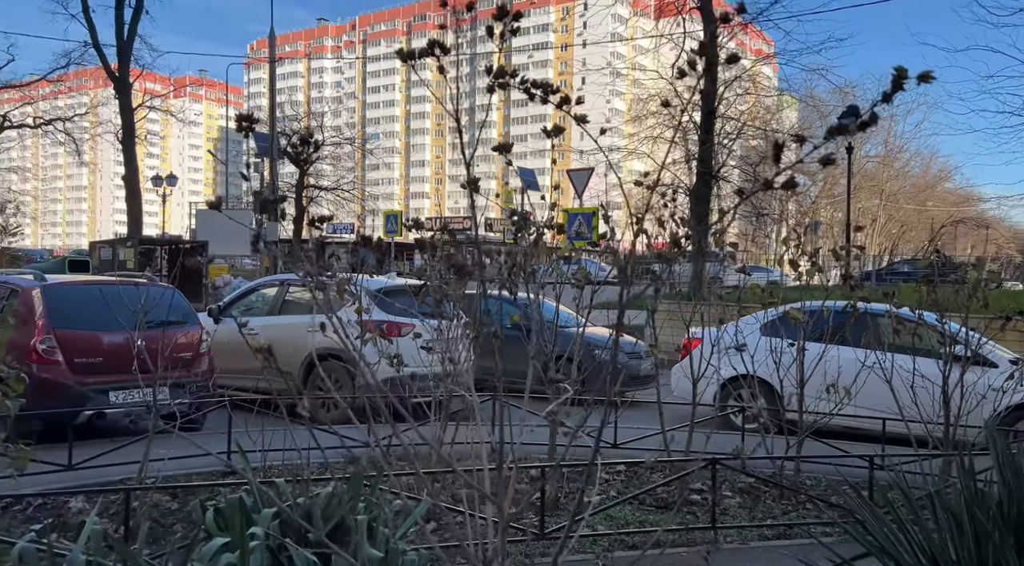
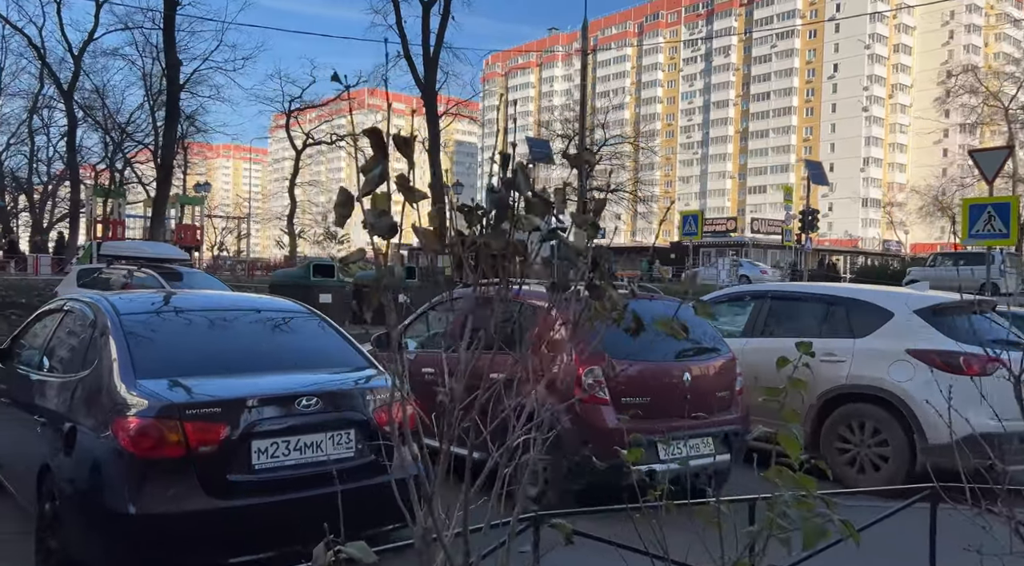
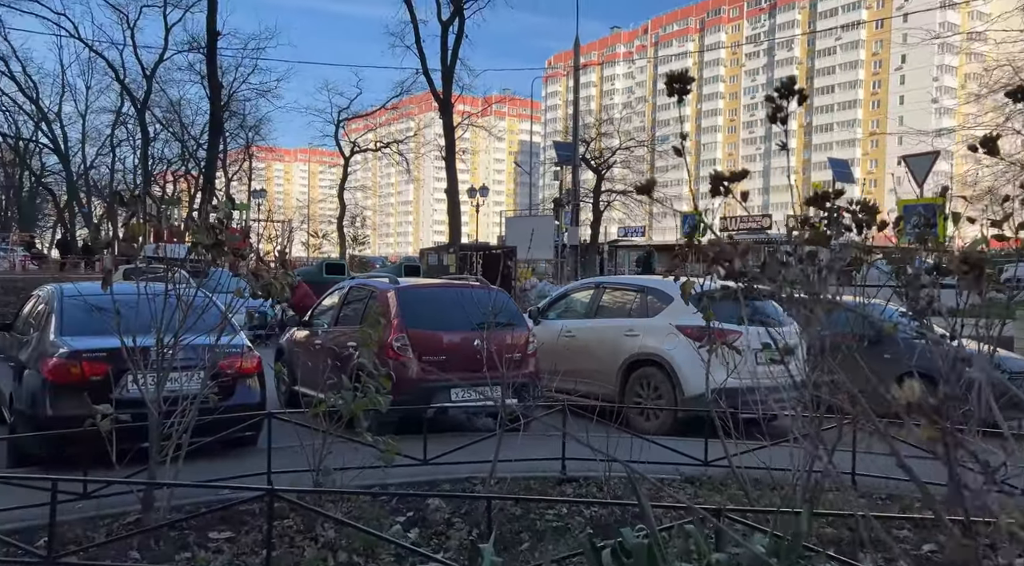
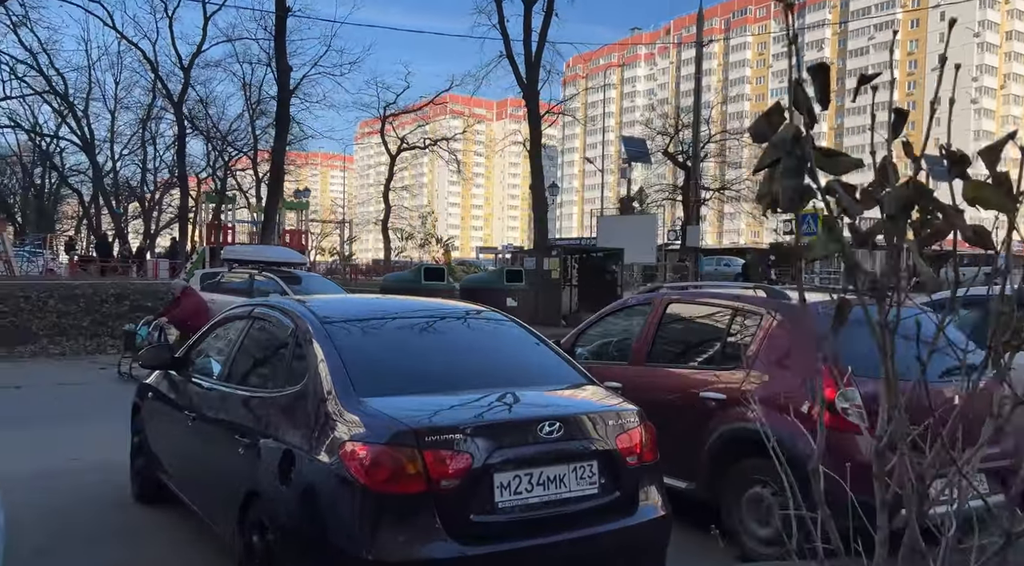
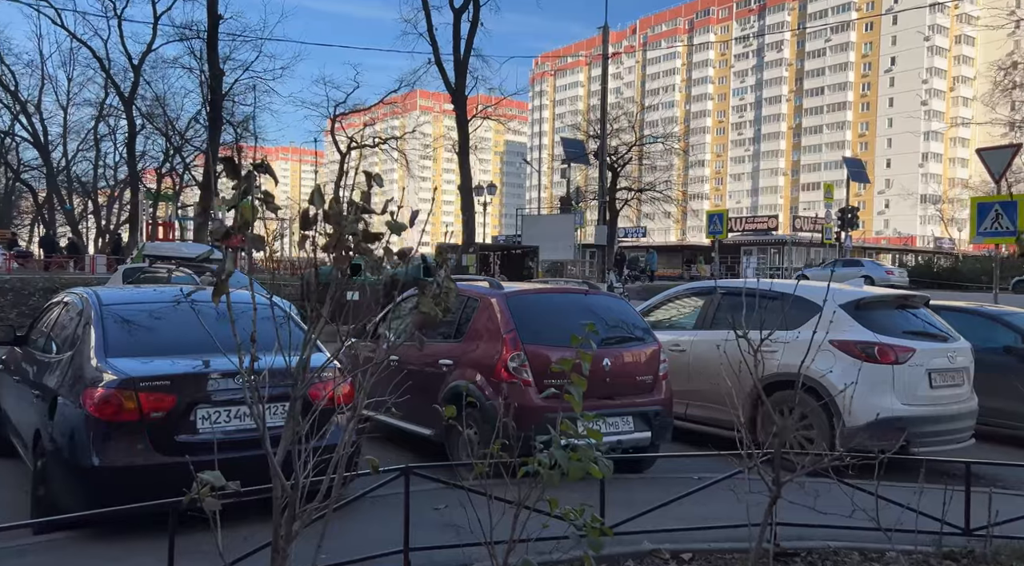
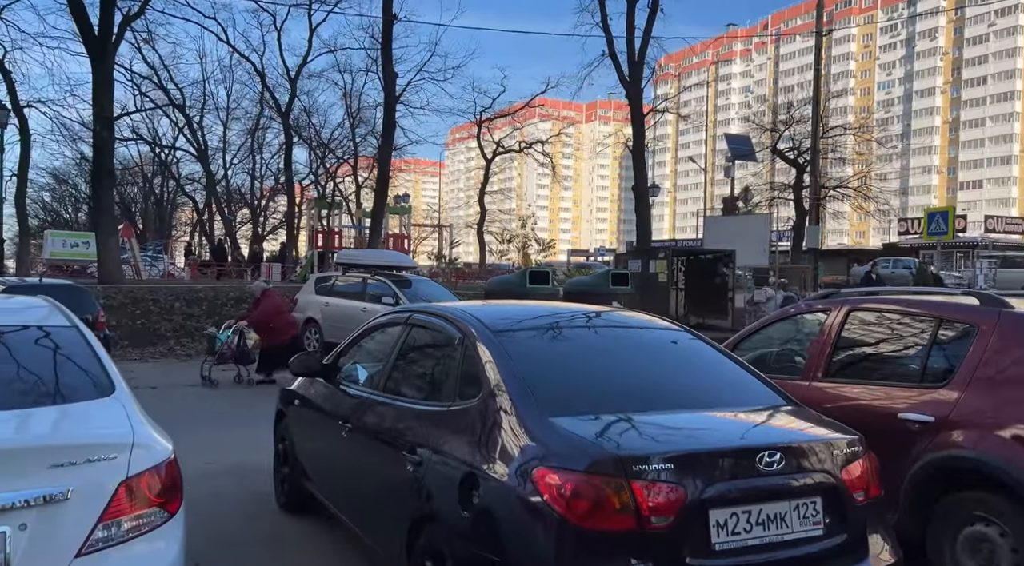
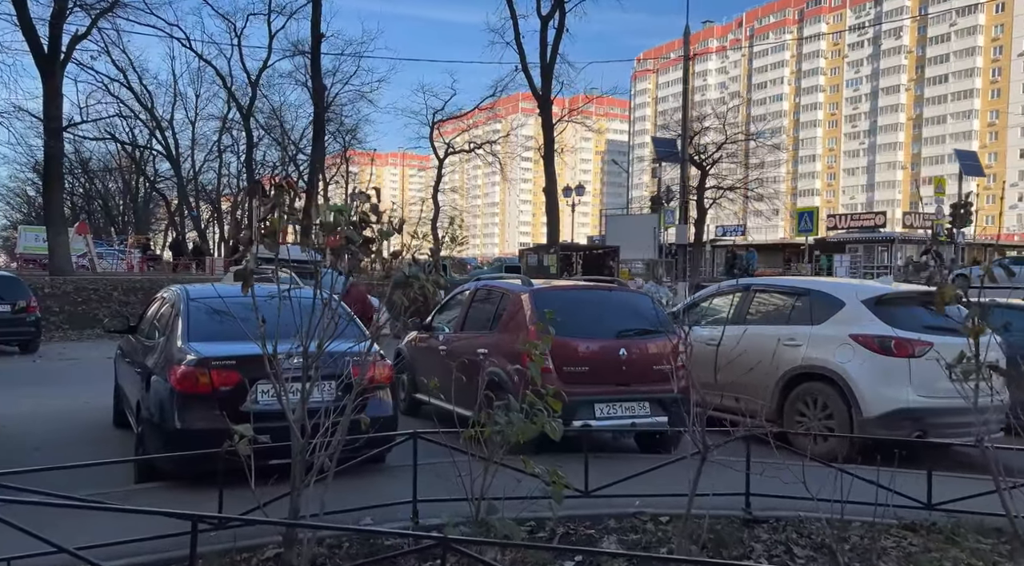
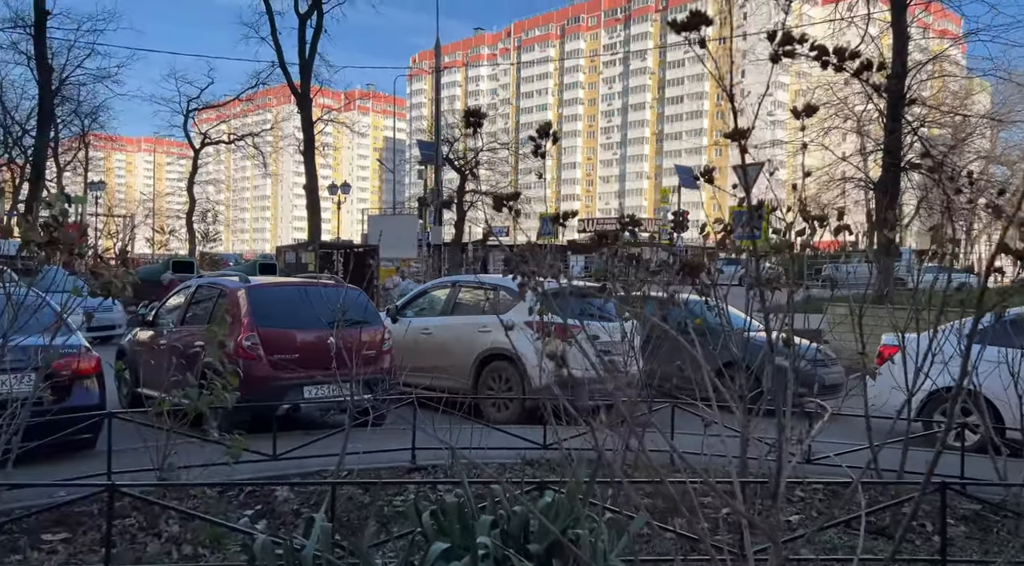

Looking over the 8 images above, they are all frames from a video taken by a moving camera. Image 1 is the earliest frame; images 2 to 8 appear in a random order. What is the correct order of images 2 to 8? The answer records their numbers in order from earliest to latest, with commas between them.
8, 3, 7, 5, 2, 4, 6
